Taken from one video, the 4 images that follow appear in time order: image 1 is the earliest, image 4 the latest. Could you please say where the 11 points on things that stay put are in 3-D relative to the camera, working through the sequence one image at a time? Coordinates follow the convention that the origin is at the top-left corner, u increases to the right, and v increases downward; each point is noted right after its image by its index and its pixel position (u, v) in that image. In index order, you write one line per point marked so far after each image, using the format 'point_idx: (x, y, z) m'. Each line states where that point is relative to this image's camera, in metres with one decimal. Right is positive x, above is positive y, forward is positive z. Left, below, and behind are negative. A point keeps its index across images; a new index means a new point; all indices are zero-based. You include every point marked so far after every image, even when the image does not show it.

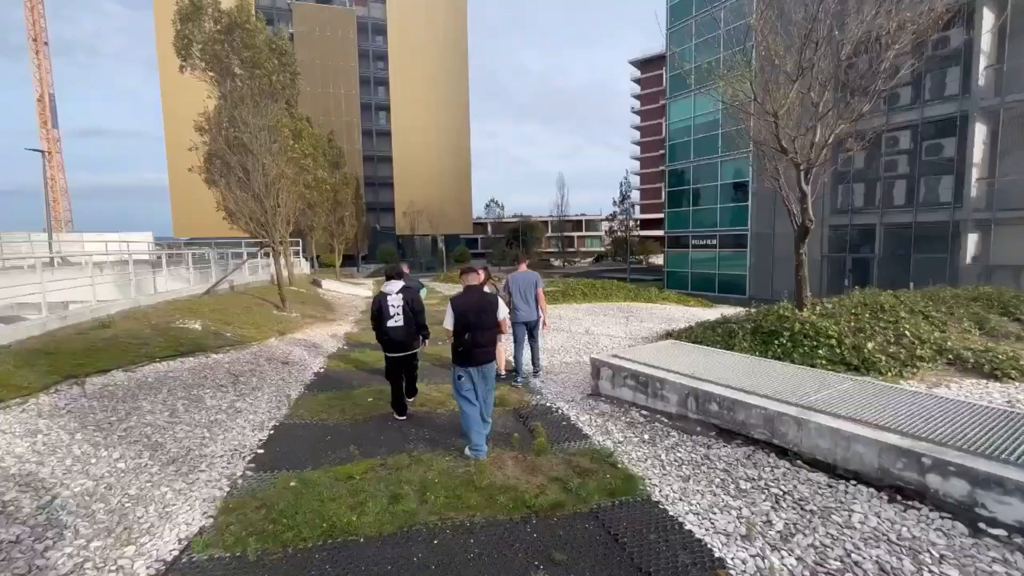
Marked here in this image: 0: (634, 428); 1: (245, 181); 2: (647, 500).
0: (+1.5, -1.7, +5.7) m
1: (-8.5, +3.4, +14.6) m
2: (+1.2, -1.9, +4.1) m
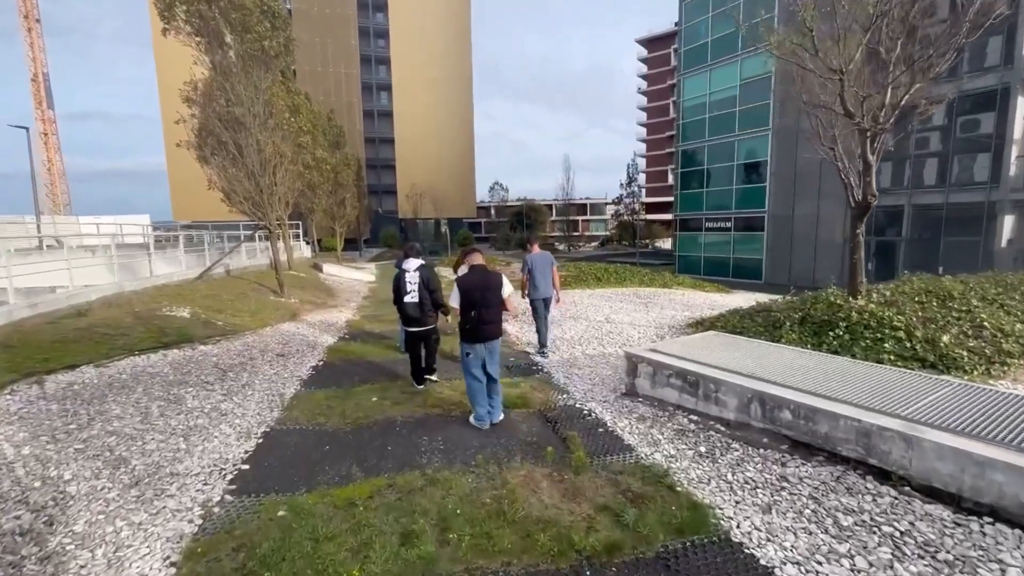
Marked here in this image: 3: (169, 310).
0: (+1.8, -1.6, +4.8) m
1: (-8.1, +3.9, +13.7) m
2: (+1.5, -1.8, +3.2) m
3: (-7.1, -0.5, +9.6) m
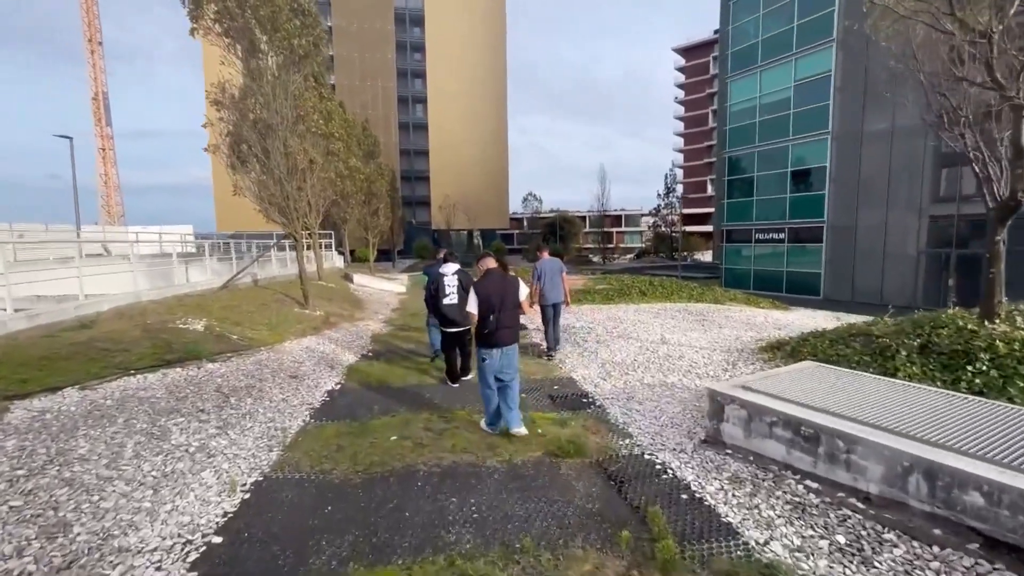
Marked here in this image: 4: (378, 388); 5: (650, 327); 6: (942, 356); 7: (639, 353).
0: (+2.2, -1.7, +3.5) m
1: (-7.0, +3.6, +13.1) m
2: (+1.8, -1.9, +1.9) m
3: (-6.3, -0.7, +8.9) m
4: (-2.0, -1.5, +6.9) m
5: (+3.4, -1.0, +11.3) m
6: (+5.4, -0.9, +5.8) m
7: (+2.4, -1.2, +8.8) m
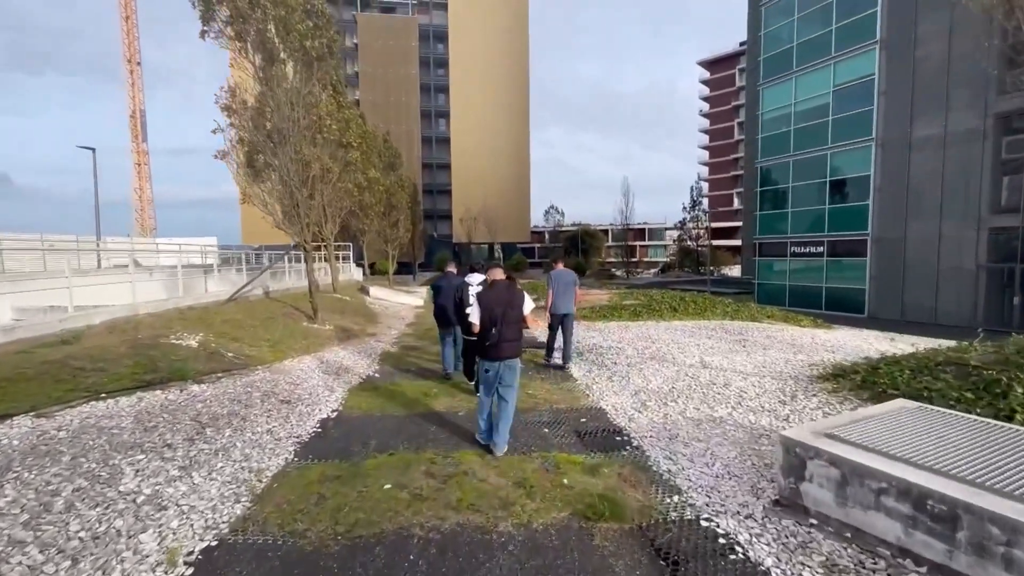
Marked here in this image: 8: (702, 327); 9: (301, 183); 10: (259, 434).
0: (+2.3, -1.8, +2.4) m
1: (-6.4, +3.2, +12.6) m
2: (+1.8, -2.0, +0.9) m
3: (-6.0, -0.9, +8.2) m
4: (-1.7, -1.7, +6.0) m
5: (+3.9, -1.3, +10.2) m
6: (+5.6, -1.1, +4.6) m
7: (+2.8, -1.5, +7.7) m
8: (+5.6, -1.1, +13.4) m
9: (-5.9, +2.9, +12.8) m
10: (-2.9, -1.6, +5.2) m
